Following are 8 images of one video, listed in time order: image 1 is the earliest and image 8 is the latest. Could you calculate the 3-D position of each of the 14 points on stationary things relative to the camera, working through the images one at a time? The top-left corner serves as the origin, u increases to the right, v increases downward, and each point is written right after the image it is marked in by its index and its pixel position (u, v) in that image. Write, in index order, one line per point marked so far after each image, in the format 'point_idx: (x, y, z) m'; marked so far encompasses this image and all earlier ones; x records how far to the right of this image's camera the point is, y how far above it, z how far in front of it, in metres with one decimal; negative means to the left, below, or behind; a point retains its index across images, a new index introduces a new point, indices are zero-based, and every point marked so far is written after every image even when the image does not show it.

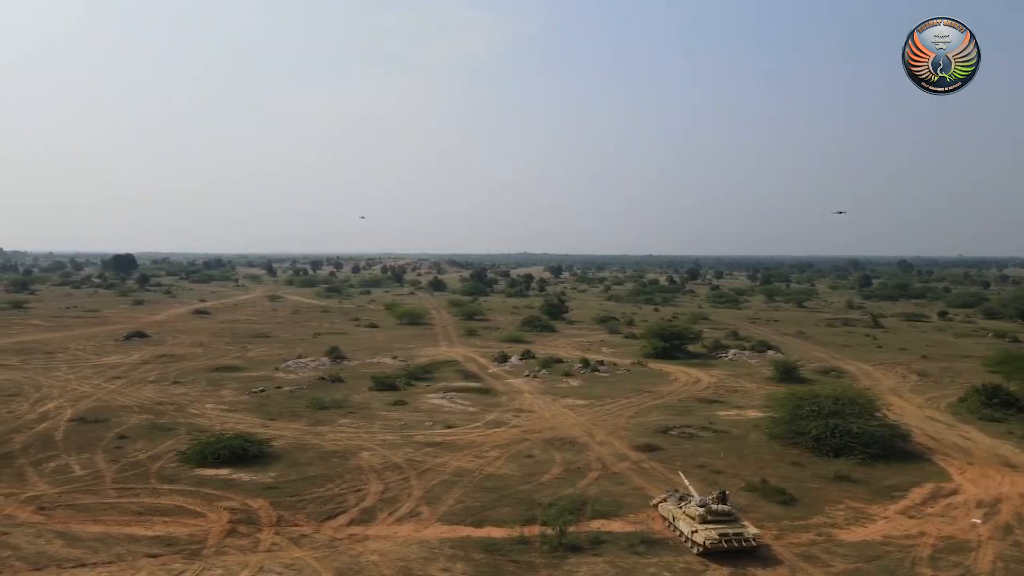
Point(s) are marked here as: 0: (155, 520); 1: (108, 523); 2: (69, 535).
0: (-6.6, -4.3, +13.4) m
1: (-7.4, -4.3, +13.2) m
2: (-7.8, -4.3, +12.6) m
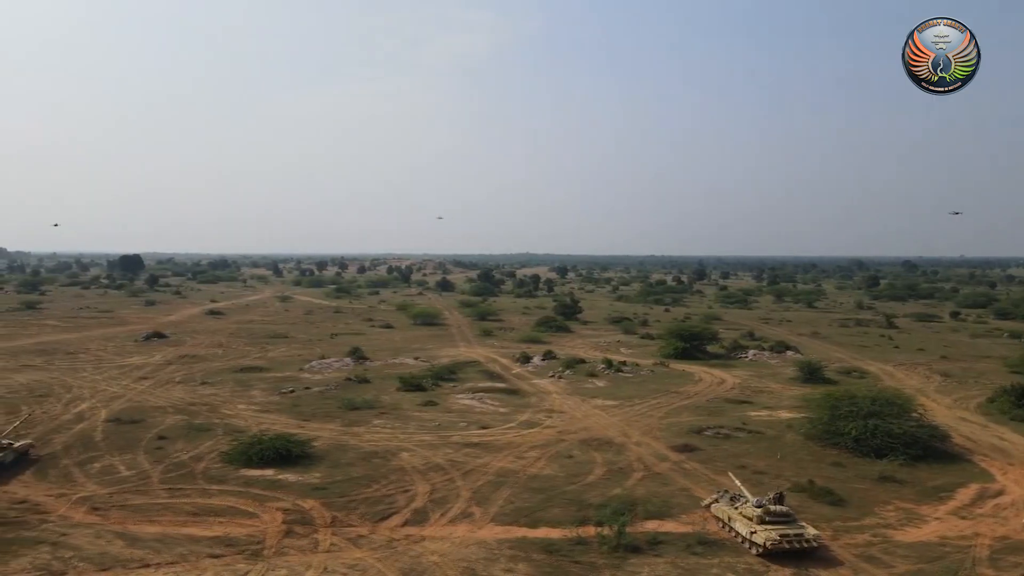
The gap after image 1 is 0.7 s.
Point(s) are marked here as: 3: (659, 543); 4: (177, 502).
0: (-5.6, -4.4, +13.4) m
1: (-6.4, -4.4, +13.2) m
2: (-6.7, -4.4, +12.6) m
3: (+2.6, -4.4, +12.5) m
4: (-6.7, -4.3, +14.4) m
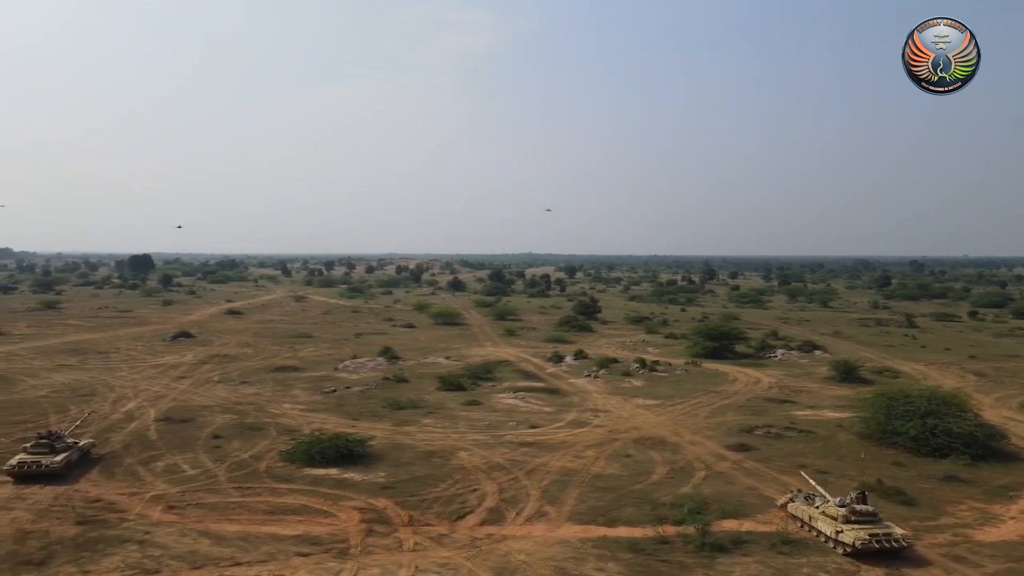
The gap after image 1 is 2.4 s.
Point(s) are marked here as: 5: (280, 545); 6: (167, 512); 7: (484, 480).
0: (-4.2, -4.3, +13.4) m
1: (-4.9, -4.3, +13.2) m
2: (-5.3, -4.3, +12.6) m
3: (+4.0, -4.4, +12.4) m
4: (-5.3, -4.3, +14.4) m
5: (-4.0, -4.4, +12.2) m
6: (-6.6, -4.3, +13.7) m
7: (-0.6, -4.3, +16.1) m
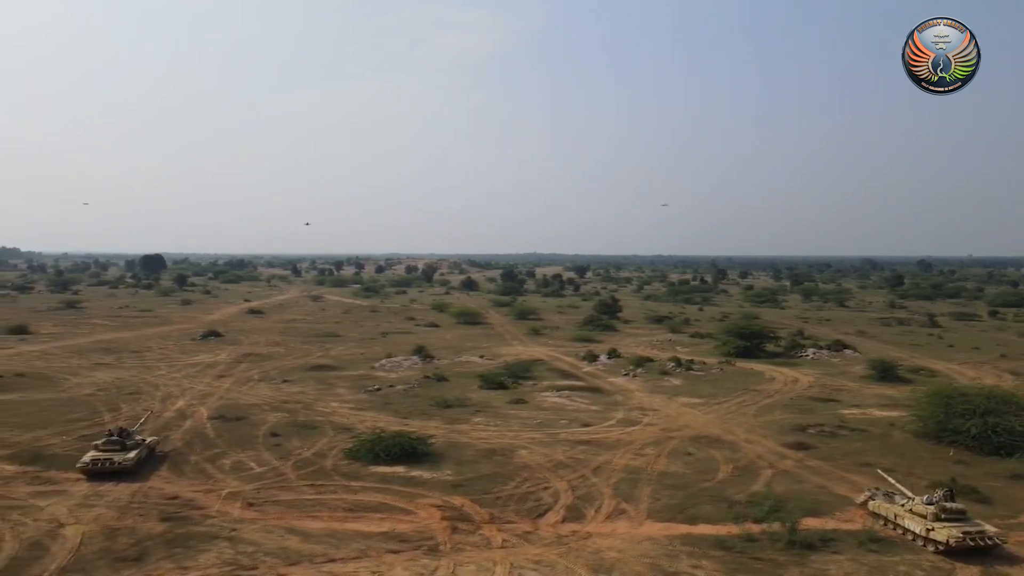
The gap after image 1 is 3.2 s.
0: (-2.6, -4.3, +13.4) m
1: (-3.4, -4.3, +13.2) m
2: (-3.8, -4.3, +12.6) m
3: (+5.5, -4.4, +12.4) m
4: (-3.7, -4.2, +14.5) m
5: (-2.4, -4.3, +12.2) m
6: (-5.1, -4.3, +13.7) m
7: (+0.9, -4.3, +16.1) m
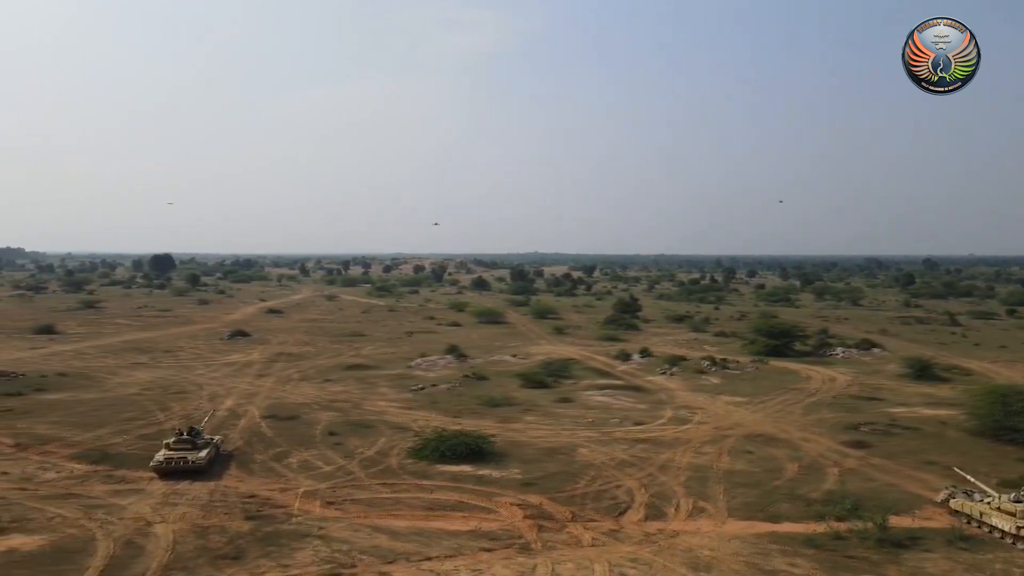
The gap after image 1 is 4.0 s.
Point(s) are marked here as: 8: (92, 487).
0: (-1.1, -4.3, +13.4) m
1: (-1.9, -4.3, +13.2) m
2: (-2.2, -4.3, +12.7) m
3: (+7.1, -4.3, +12.4) m
4: (-2.2, -4.2, +14.5) m
5: (-0.9, -4.3, +12.2) m
6: (-3.5, -4.2, +13.8) m
7: (+2.5, -4.2, +16.1) m
8: (-8.6, -4.1, +14.7) m
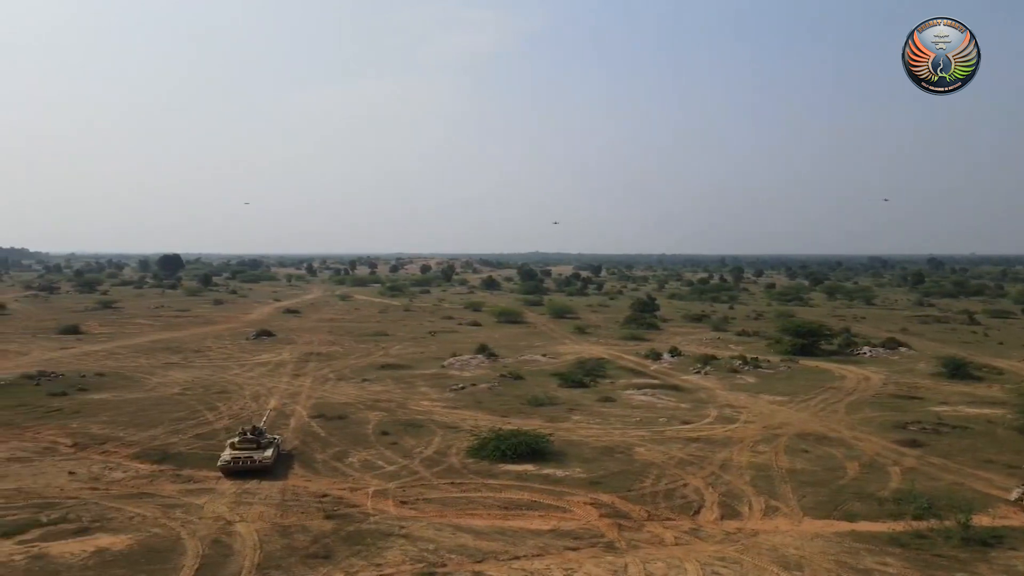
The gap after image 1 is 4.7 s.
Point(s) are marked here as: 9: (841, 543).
0: (+0.3, -4.3, +13.5) m
1: (-0.4, -4.2, +13.2) m
2: (-0.8, -4.3, +12.7) m
3: (+8.5, -4.3, +12.4) m
4: (-0.8, -4.2, +14.5) m
5: (+0.5, -4.3, +12.2) m
6: (-2.1, -4.2, +13.8) m
7: (+3.9, -4.2, +16.1) m
8: (-7.2, -4.1, +14.7) m
9: (+5.6, -4.4, +12.2) m
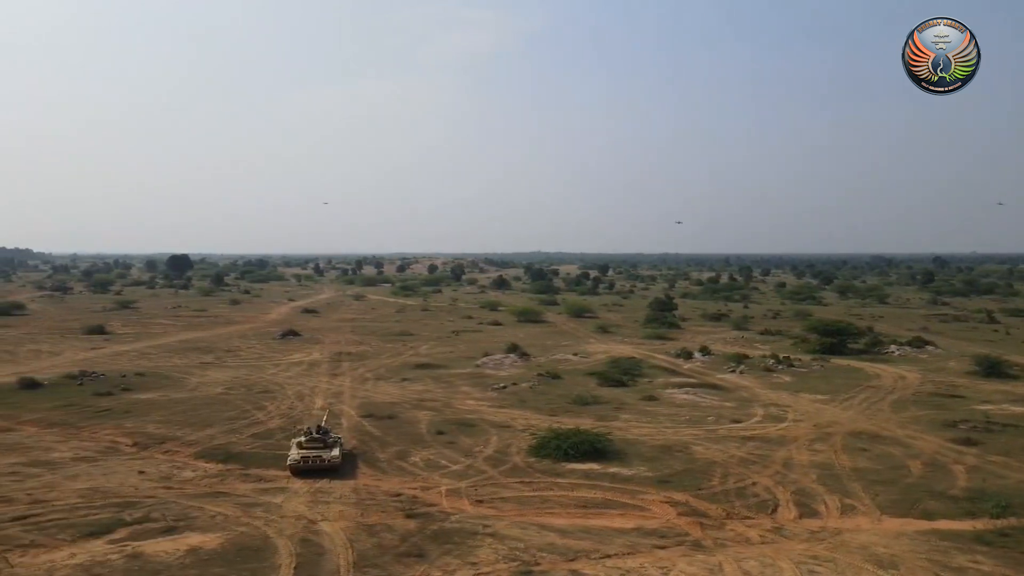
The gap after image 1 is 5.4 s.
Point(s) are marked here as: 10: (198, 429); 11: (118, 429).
0: (+1.8, -4.2, +13.5) m
1: (+1.0, -4.2, +13.2) m
2: (+0.7, -4.2, +12.7) m
3: (+10.0, -4.3, +12.4) m
4: (+0.7, -4.2, +14.5) m
5: (+2.0, -4.3, +12.2) m
6: (-0.6, -4.2, +13.8) m
7: (+5.4, -4.2, +16.1) m
8: (-5.7, -4.1, +14.8) m
9: (+7.1, -4.3, +12.2) m
10: (-8.4, -3.8, +19.2) m
11: (-10.5, -3.8, +19.1) m
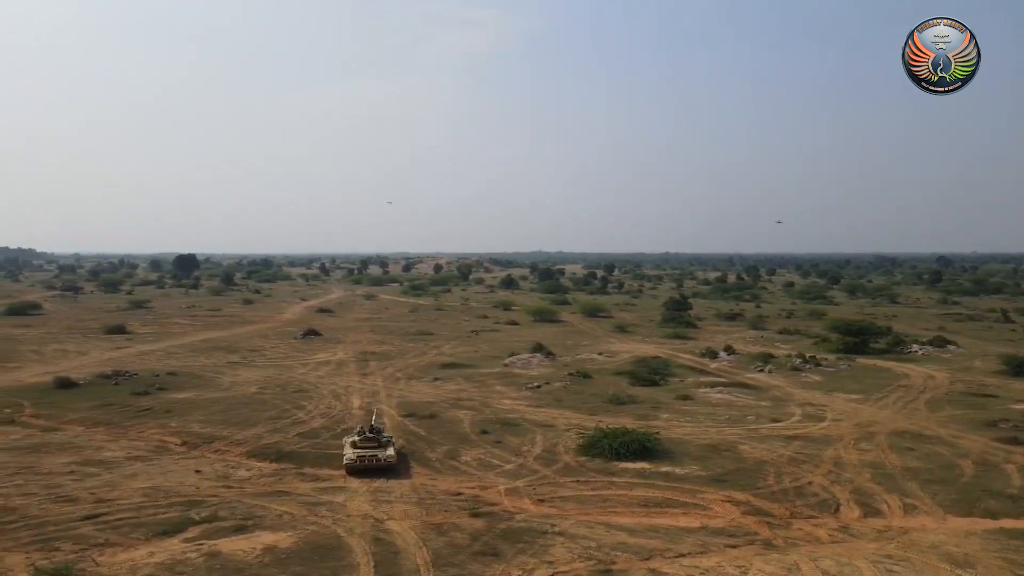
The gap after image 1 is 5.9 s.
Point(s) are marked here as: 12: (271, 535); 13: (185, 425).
0: (+3.0, -4.2, +13.5) m
1: (+2.2, -4.2, +13.3) m
2: (+1.9, -4.2, +12.7) m
3: (+11.2, -4.3, +12.4) m
4: (+1.9, -4.2, +14.5) m
5: (+3.2, -4.3, +12.3) m
6: (+0.6, -4.2, +13.8) m
7: (+6.6, -4.2, +16.1) m
8: (-4.5, -4.0, +14.8) m
9: (+8.3, -4.3, +12.2) m
10: (-7.2, -3.8, +19.3) m
11: (-9.3, -3.8, +19.1) m
12: (-4.1, -4.1, +12.0) m
13: (-9.0, -3.7, +19.7) m
